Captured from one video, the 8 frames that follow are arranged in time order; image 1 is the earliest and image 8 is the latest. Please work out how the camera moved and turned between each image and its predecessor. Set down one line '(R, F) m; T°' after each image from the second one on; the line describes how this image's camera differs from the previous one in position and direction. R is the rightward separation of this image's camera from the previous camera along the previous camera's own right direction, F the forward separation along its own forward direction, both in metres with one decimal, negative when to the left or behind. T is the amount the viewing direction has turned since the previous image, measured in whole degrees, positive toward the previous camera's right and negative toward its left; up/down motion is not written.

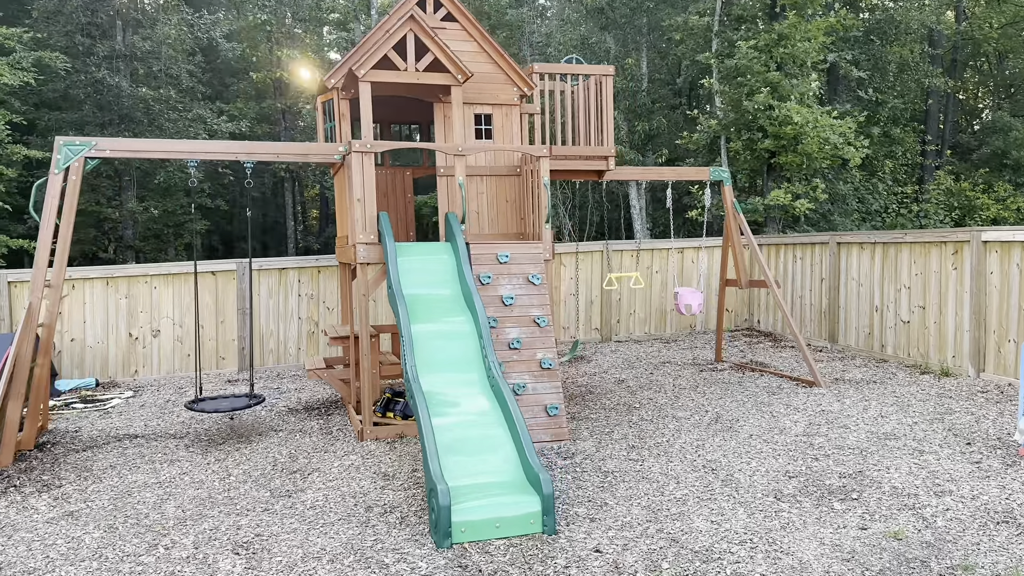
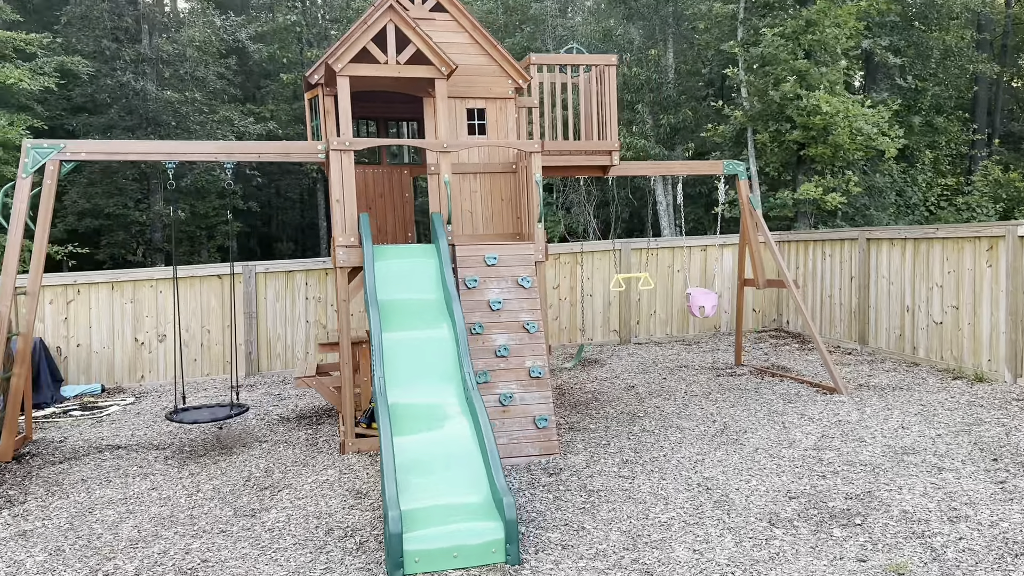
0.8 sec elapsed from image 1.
(+0.3, +0.3) m; -3°
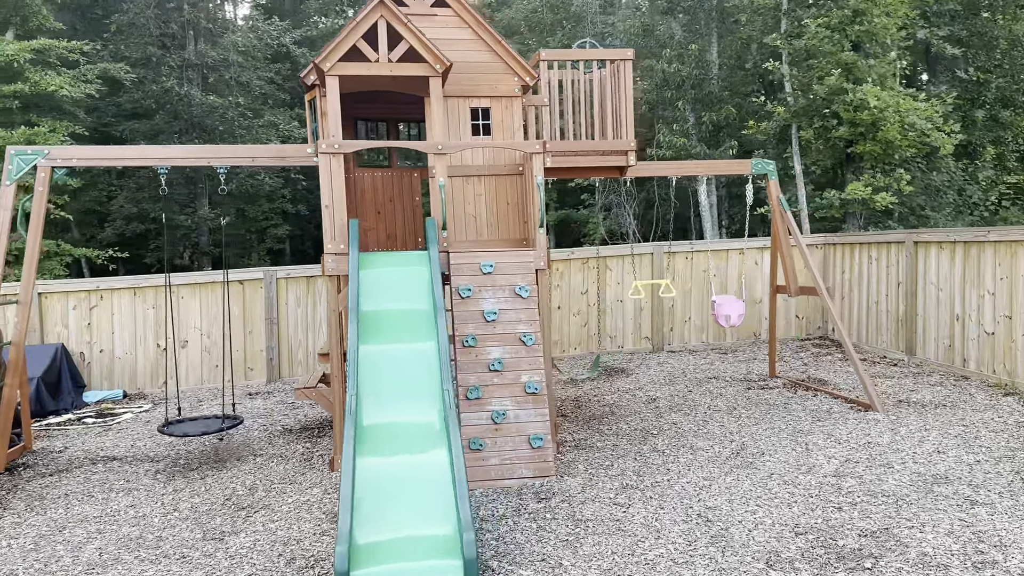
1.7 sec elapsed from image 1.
(+0.4, +0.3) m; -4°
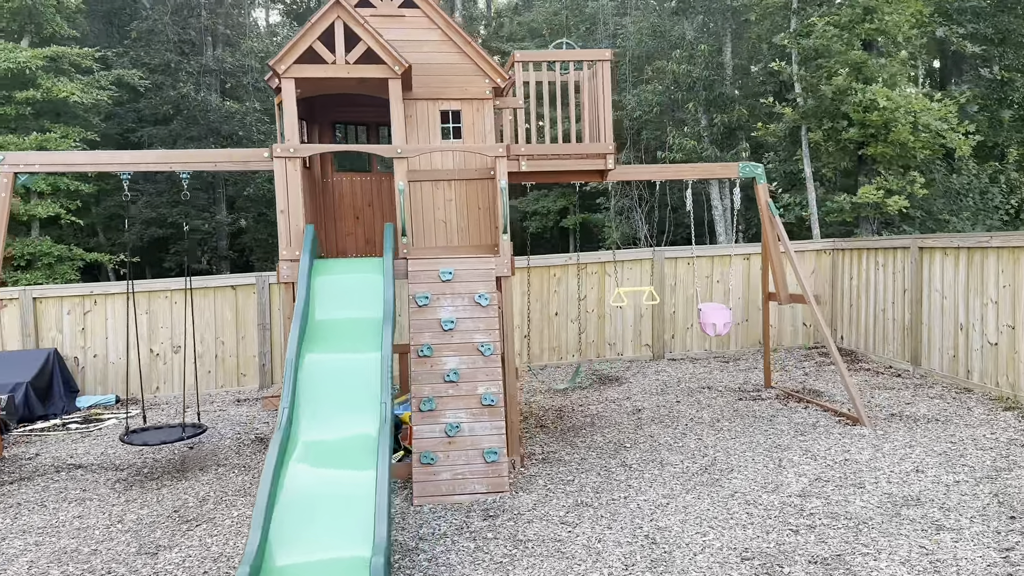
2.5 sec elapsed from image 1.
(+0.4, +0.2) m; -2°
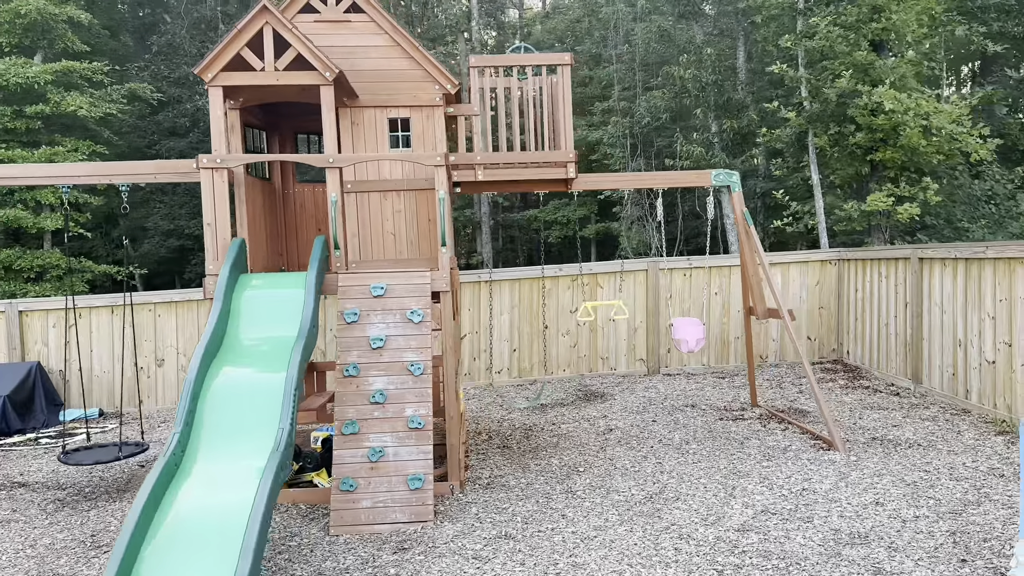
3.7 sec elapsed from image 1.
(+0.6, +0.3) m; -3°
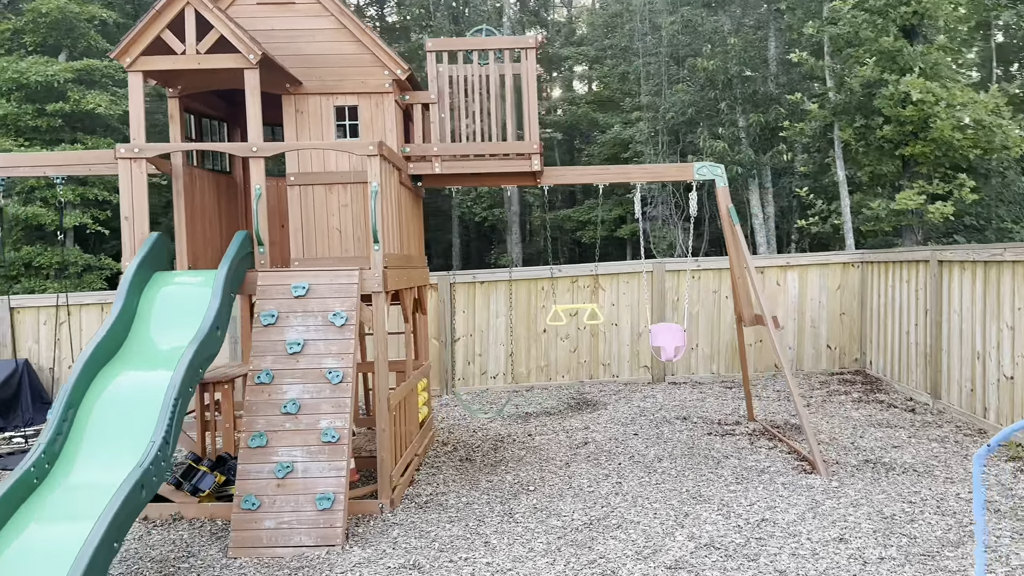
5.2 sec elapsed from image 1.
(+0.6, +0.4) m; -4°
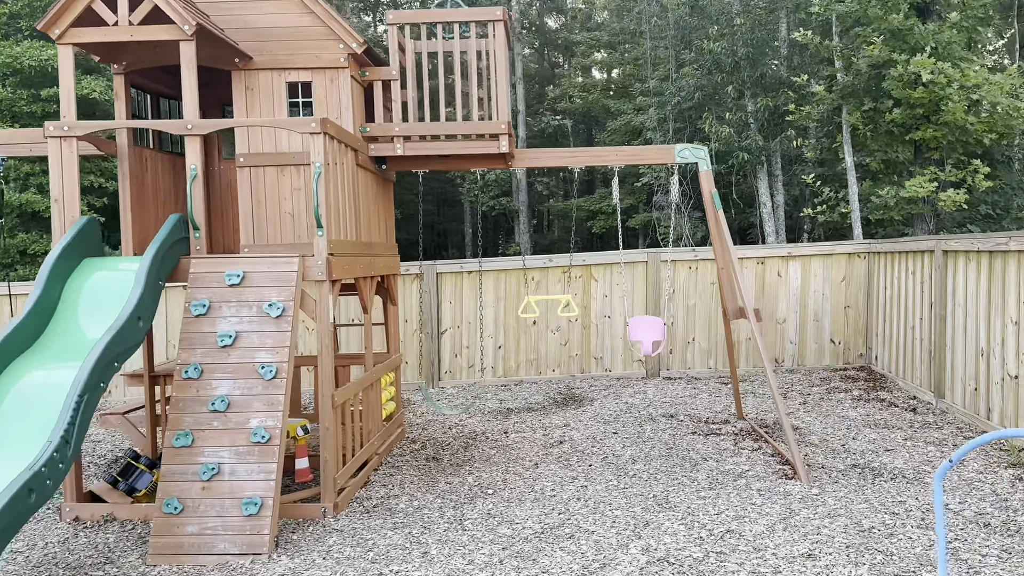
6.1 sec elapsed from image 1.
(+0.3, +0.3) m; -2°
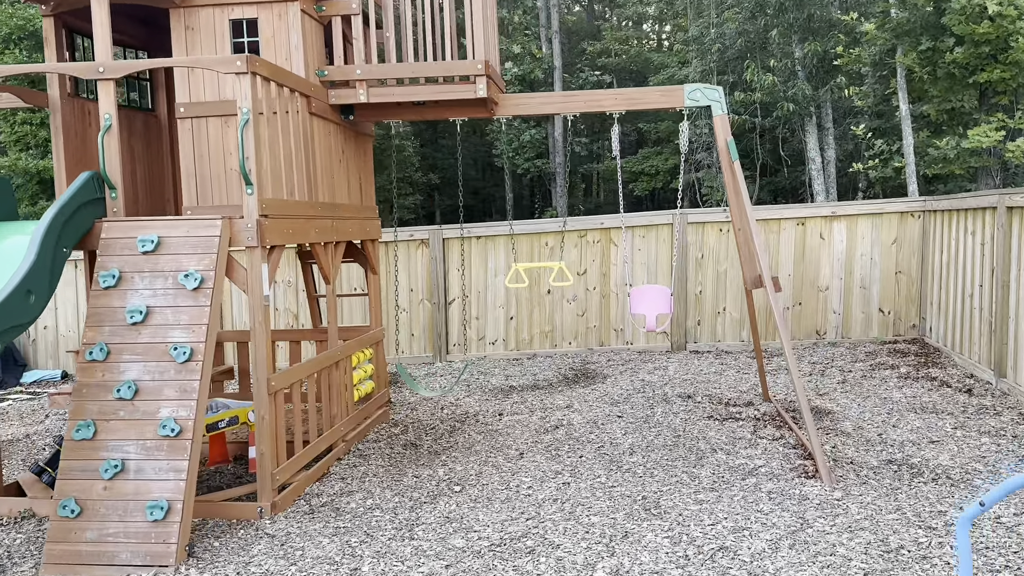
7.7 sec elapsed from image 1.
(+0.4, +0.6) m; -4°
